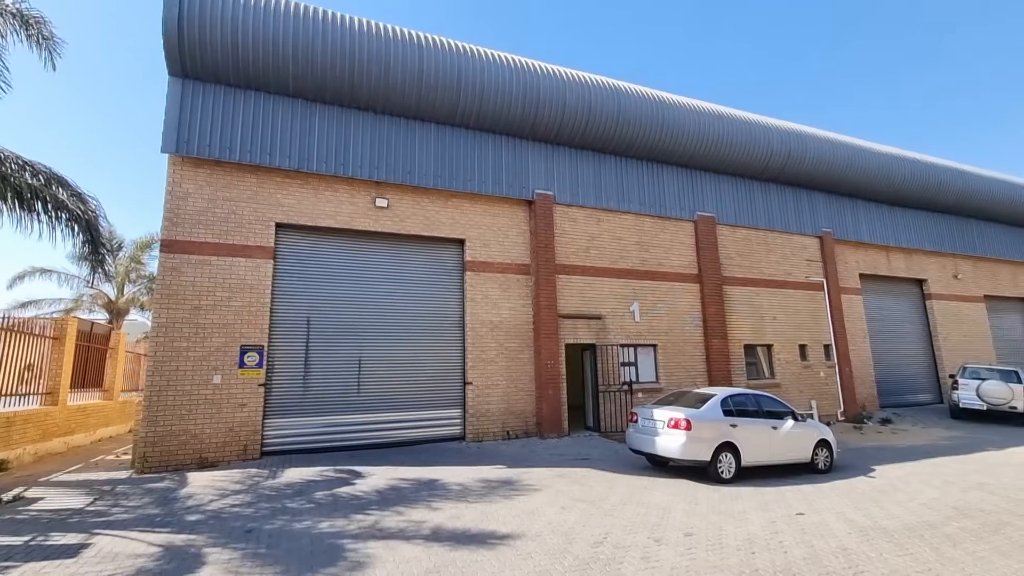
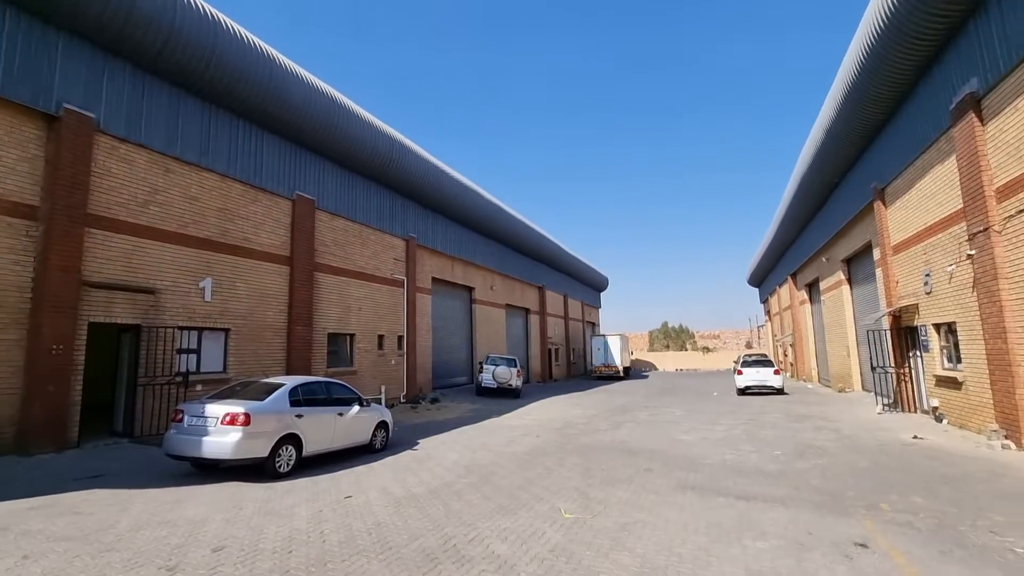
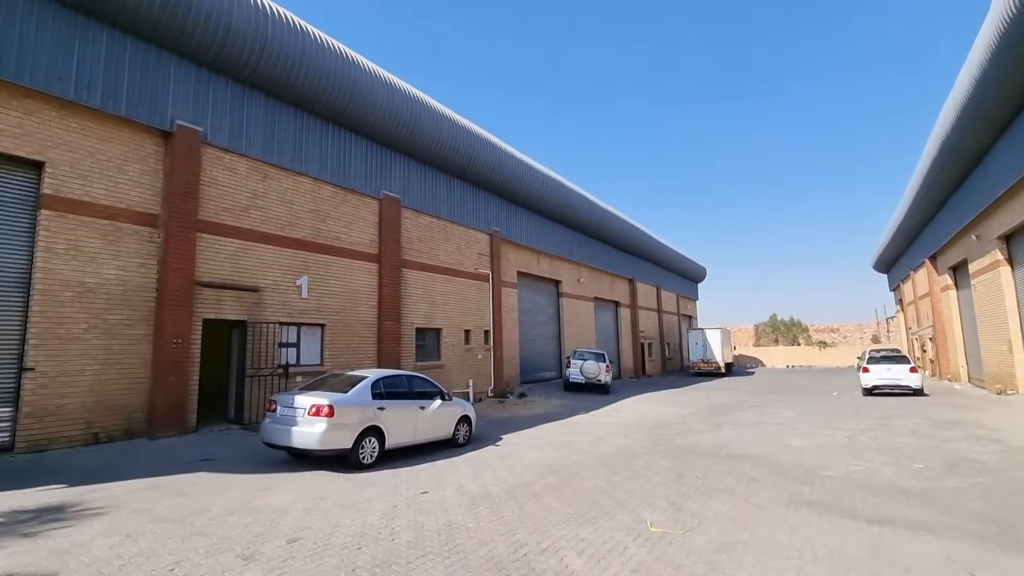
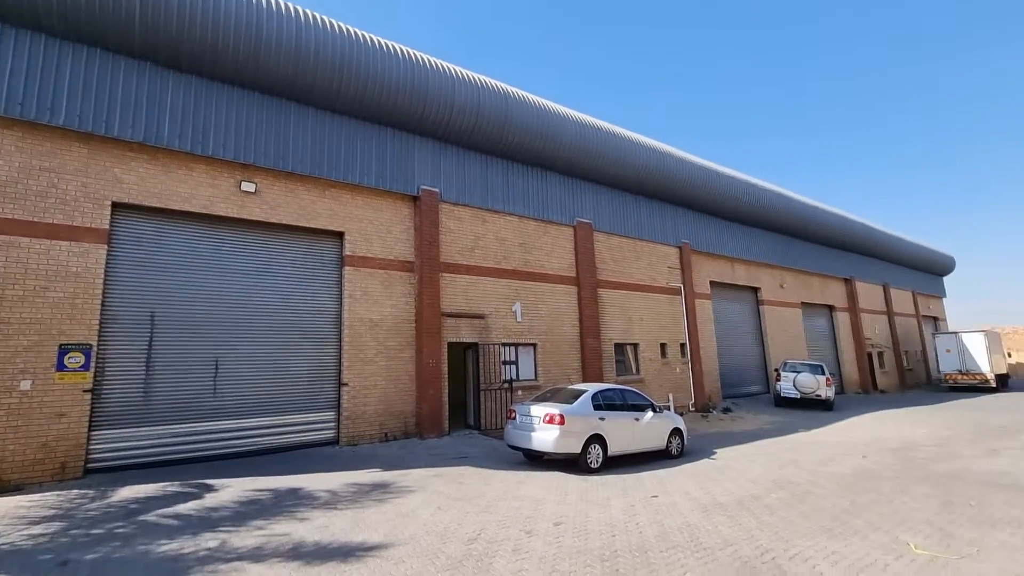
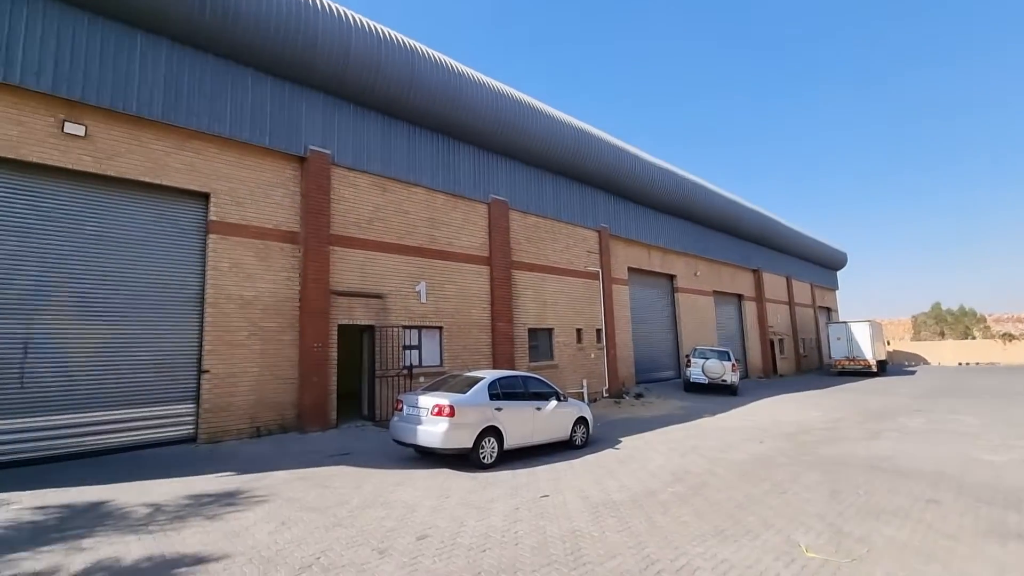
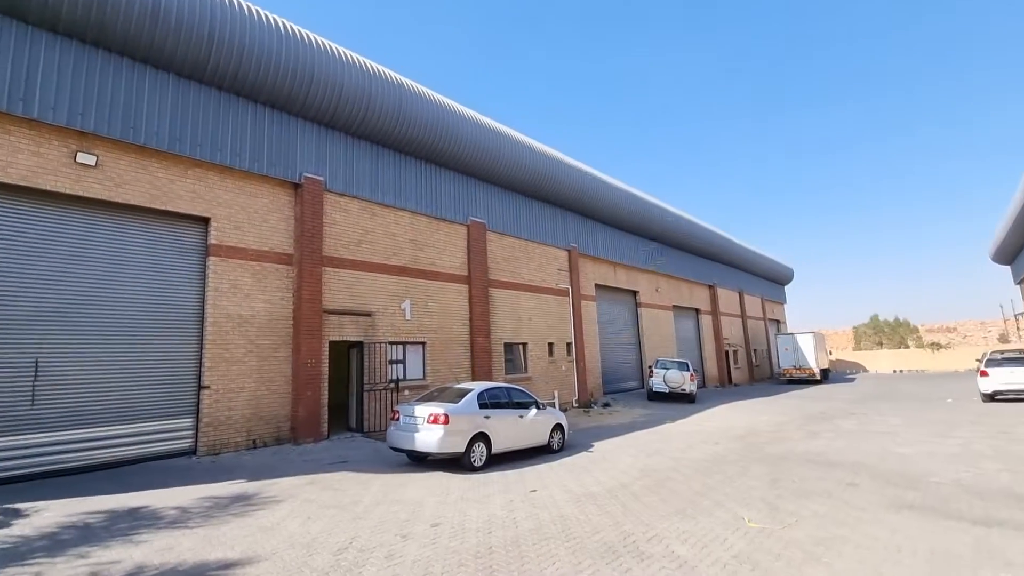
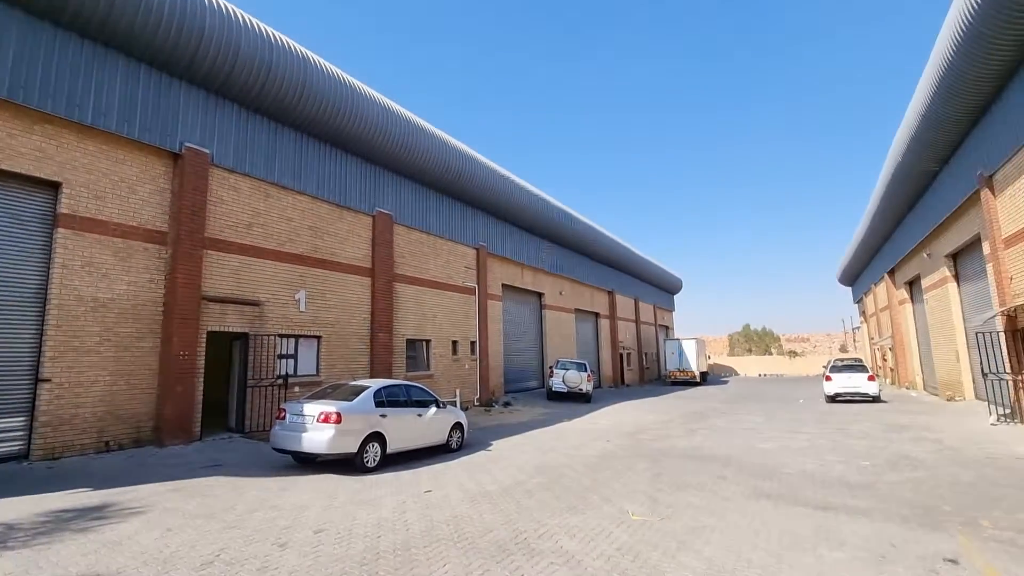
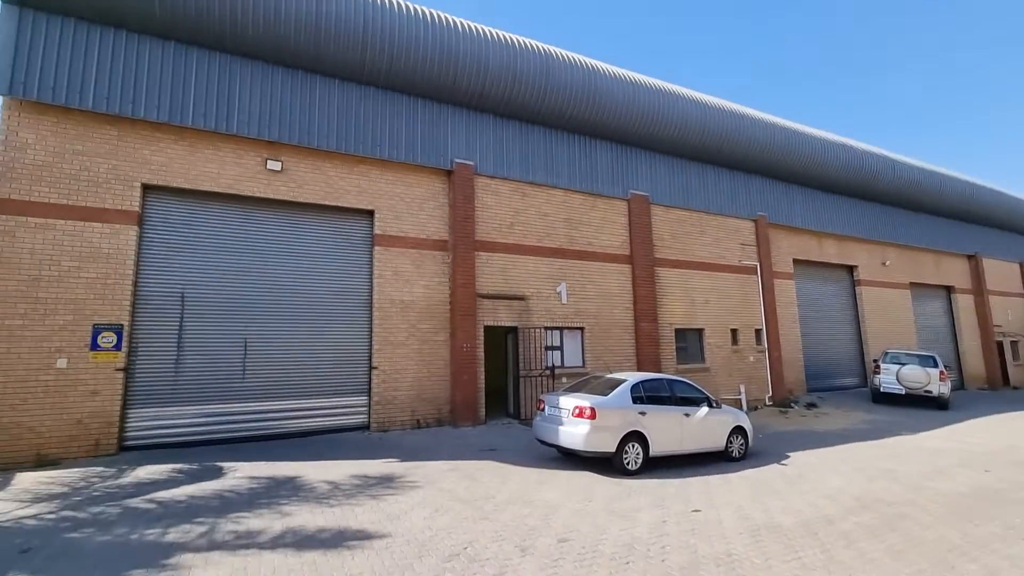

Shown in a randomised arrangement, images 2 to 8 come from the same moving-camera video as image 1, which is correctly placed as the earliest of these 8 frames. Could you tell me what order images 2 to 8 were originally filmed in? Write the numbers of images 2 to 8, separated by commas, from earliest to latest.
4, 6, 7, 2, 3, 5, 8
